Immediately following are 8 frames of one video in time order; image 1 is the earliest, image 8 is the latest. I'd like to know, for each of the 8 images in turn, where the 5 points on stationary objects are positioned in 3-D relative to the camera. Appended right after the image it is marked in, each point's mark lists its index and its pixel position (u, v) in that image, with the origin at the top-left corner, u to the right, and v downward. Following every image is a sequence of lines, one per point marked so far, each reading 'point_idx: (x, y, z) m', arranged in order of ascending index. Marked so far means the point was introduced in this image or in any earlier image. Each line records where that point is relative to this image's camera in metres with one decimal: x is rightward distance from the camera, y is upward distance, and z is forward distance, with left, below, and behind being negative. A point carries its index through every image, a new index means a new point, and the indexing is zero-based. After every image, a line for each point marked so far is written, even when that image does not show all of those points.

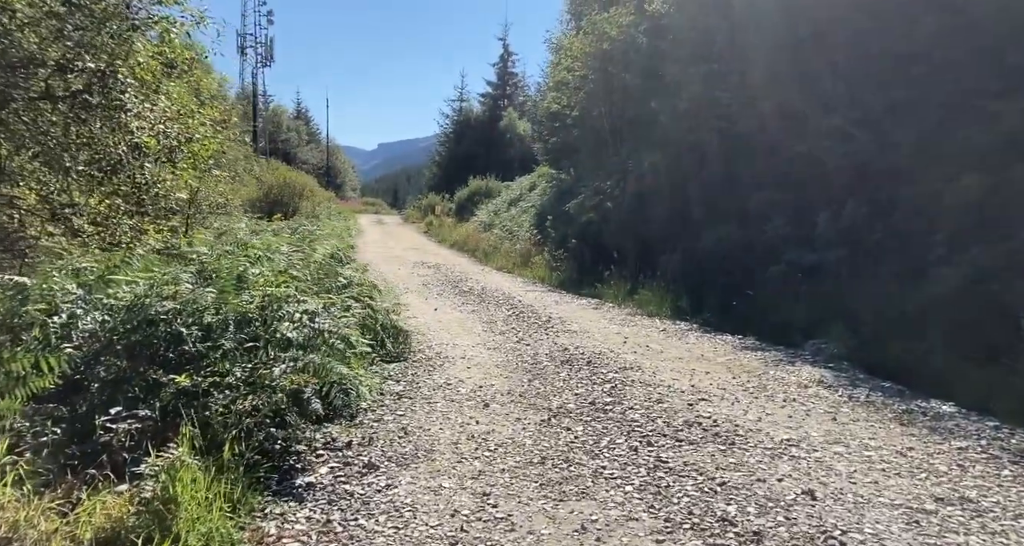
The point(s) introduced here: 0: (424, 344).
0: (-1.3, -1.0, +8.8) m
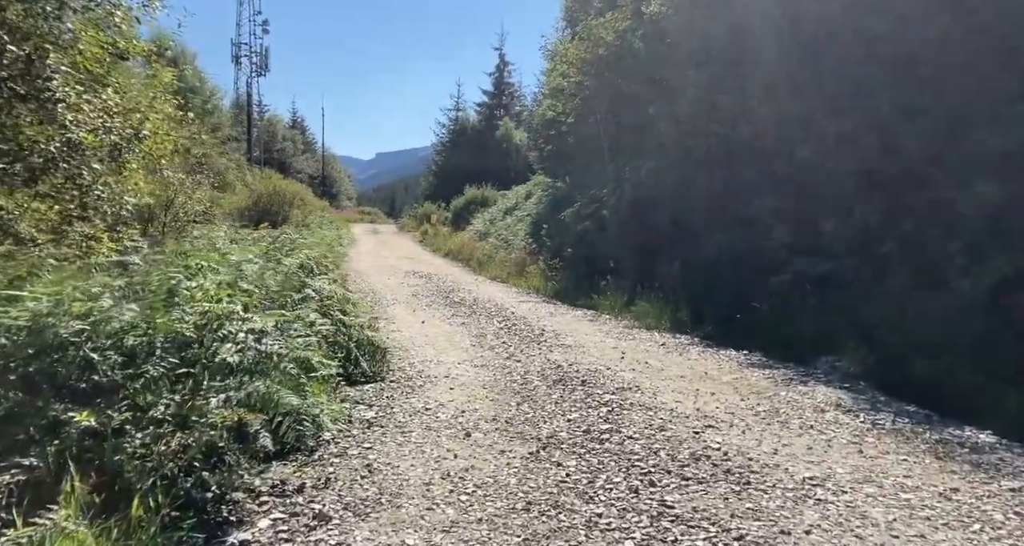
0: (-1.4, -1.2, +8.1) m
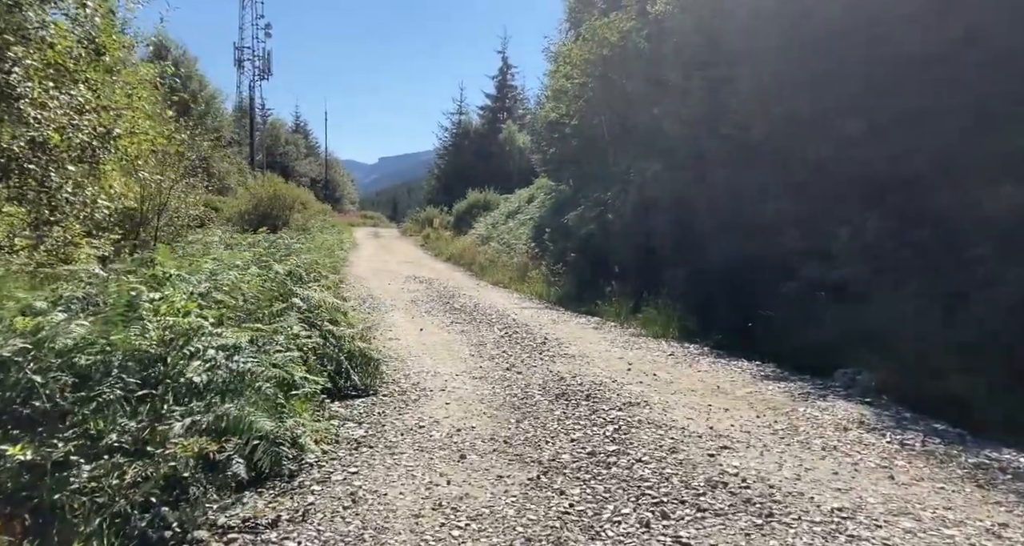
0: (-1.4, -1.3, +7.7) m
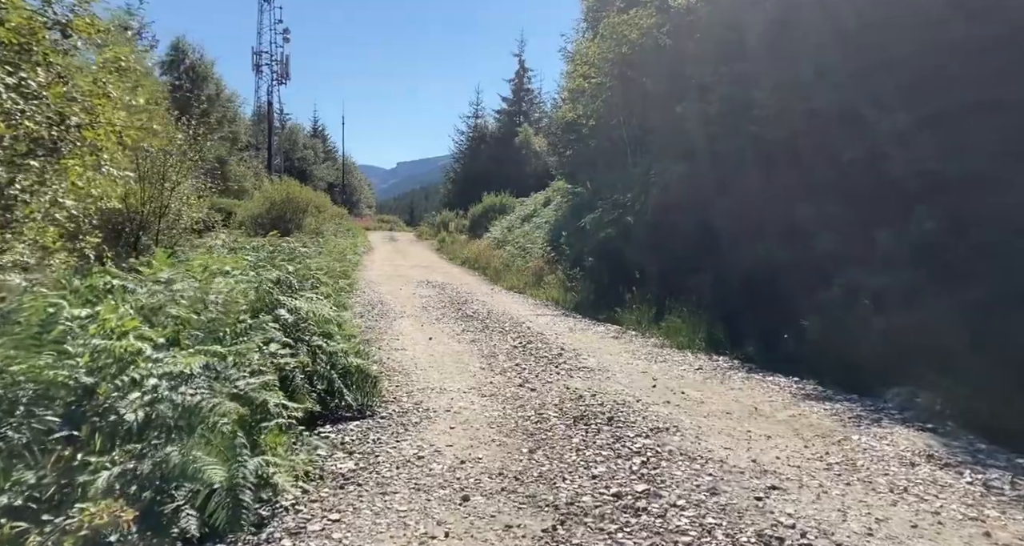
0: (-1.3, -1.4, +7.0) m
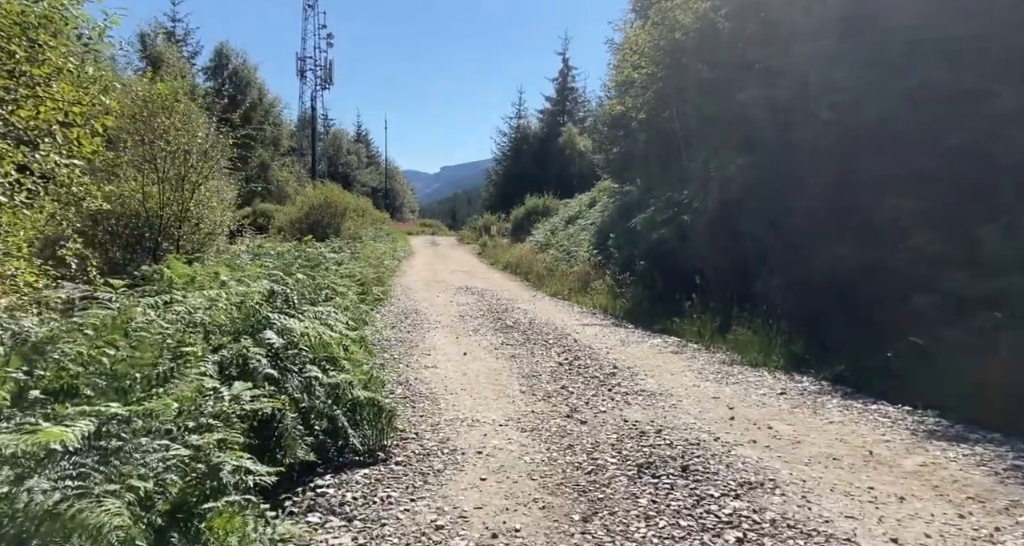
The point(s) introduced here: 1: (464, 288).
0: (-0.8, -1.5, +5.9) m
1: (-1.5, -0.5, +18.5) m
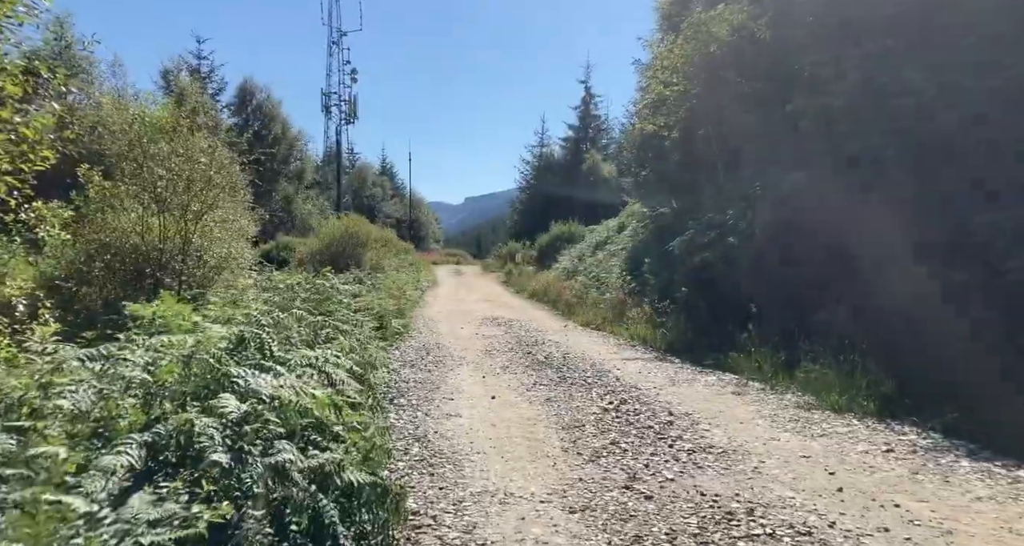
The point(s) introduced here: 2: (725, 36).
0: (-0.5, -1.7, +4.6) m
1: (-0.6, -1.4, +17.3) m
2: (+5.4, +6.1, +15.2) m
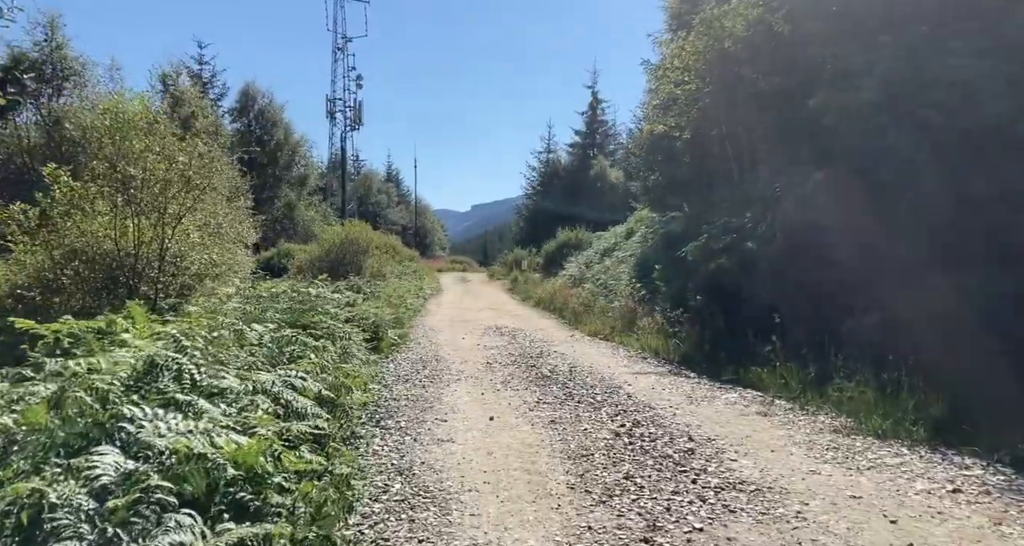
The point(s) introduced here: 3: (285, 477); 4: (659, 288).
0: (-0.5, -1.8, +3.7) m
1: (-0.5, -1.6, +16.4) m
2: (+5.5, +5.9, +14.3) m
3: (-1.2, -1.1, +3.4) m
4: (+4.1, -0.4, +16.3) m
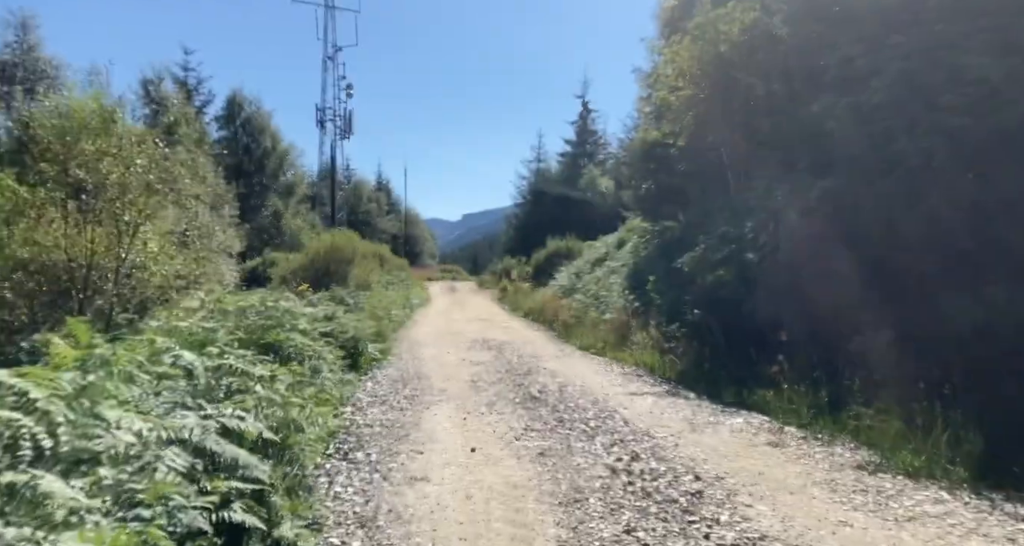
0: (-0.7, -1.9, +2.9) m
1: (-0.9, -1.9, +15.6) m
2: (+5.2, +5.6, +13.7) m
3: (-1.3, -1.2, +2.5) m
4: (+3.7, -0.7, +15.6) m
